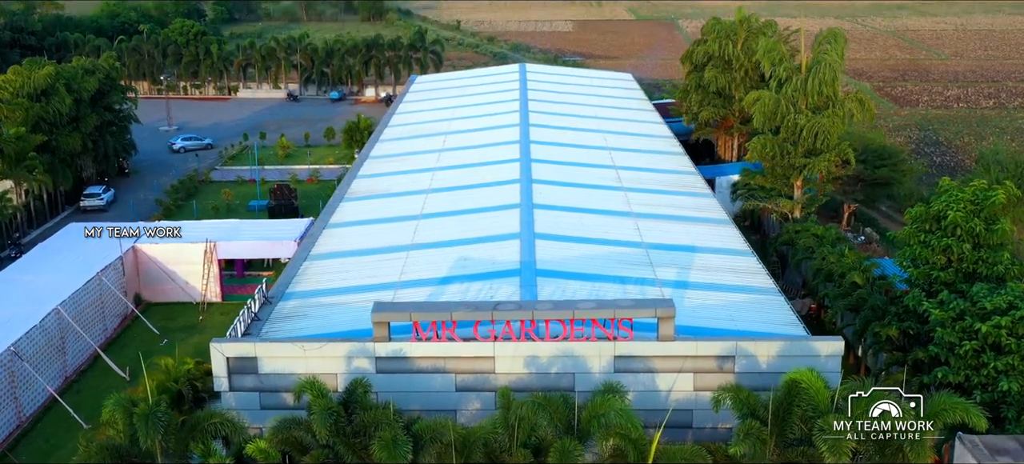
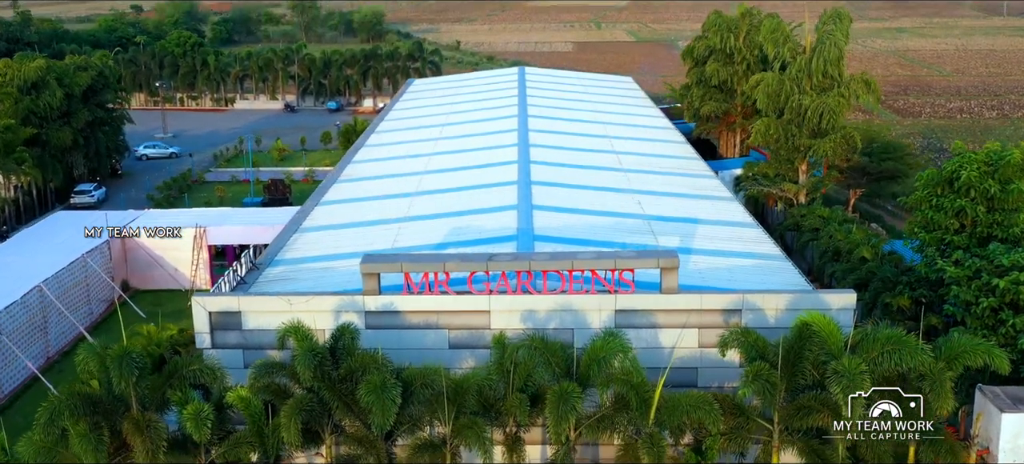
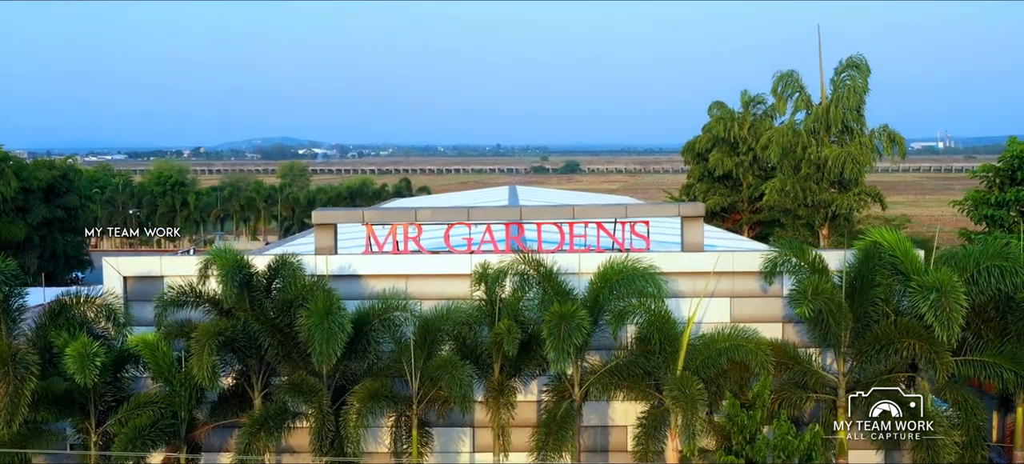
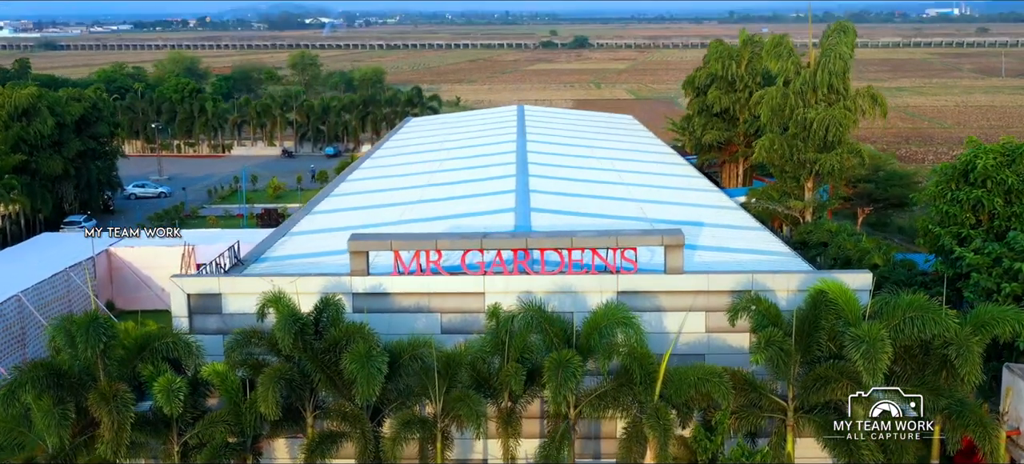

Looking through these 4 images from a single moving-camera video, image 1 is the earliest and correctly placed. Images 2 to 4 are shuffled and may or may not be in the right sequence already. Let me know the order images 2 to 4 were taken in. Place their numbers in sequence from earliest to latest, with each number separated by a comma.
2, 4, 3
